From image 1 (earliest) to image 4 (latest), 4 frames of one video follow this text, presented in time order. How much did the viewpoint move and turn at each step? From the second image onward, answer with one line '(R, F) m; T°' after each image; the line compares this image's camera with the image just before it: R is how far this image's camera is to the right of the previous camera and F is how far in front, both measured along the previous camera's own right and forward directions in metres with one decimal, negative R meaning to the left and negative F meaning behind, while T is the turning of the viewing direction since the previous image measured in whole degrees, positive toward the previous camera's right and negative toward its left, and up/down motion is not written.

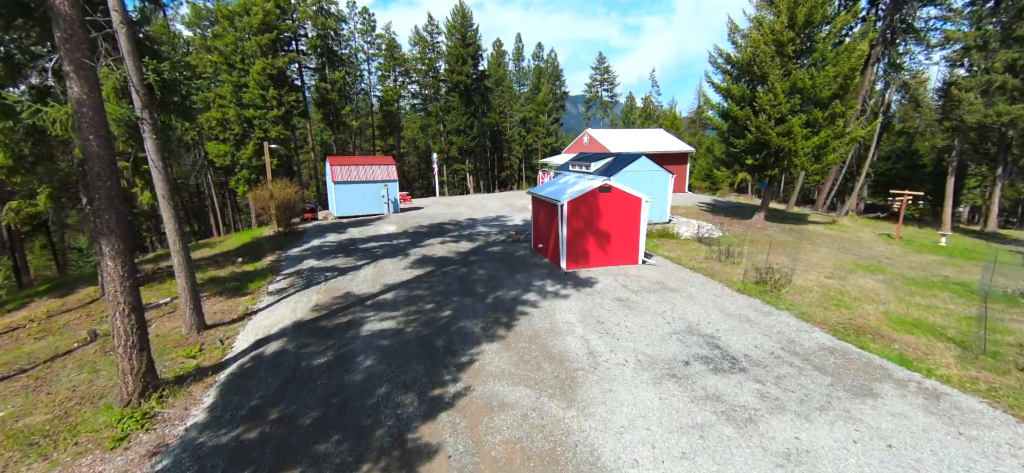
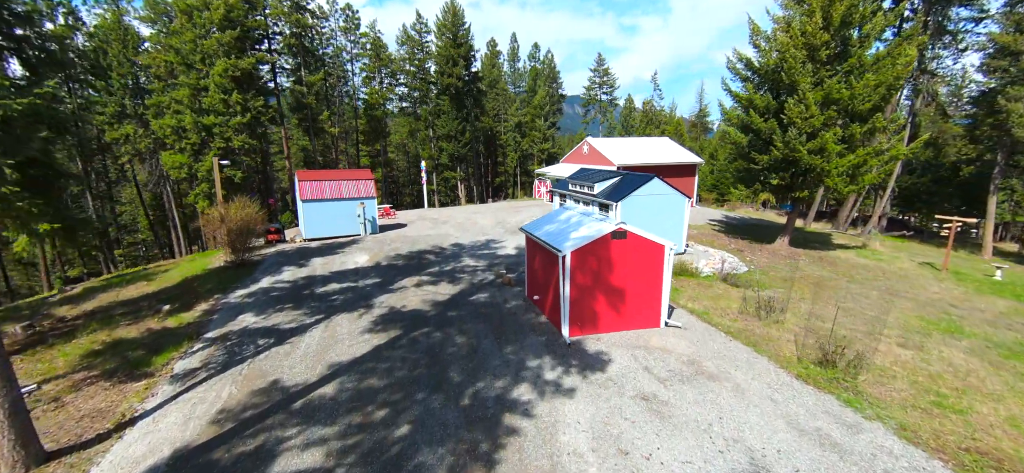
(+0.2, +2.5) m; +1°
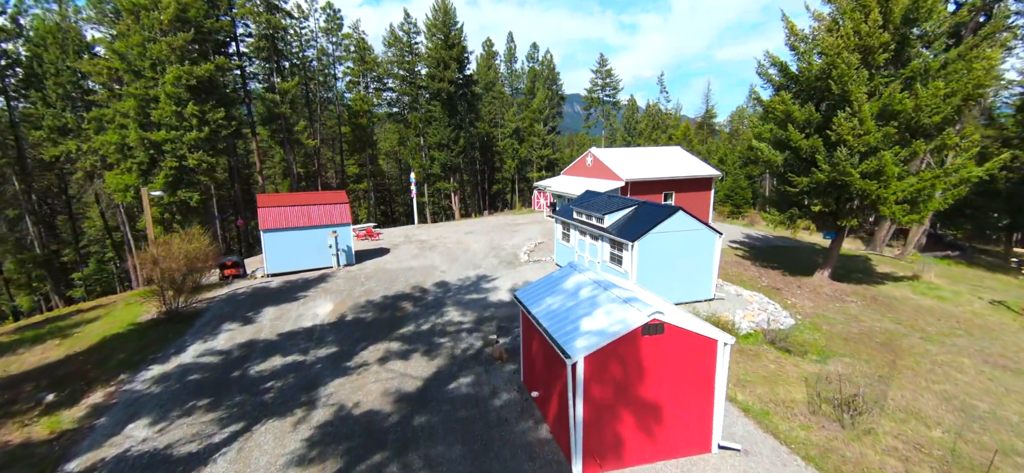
(+0.2, +2.7) m; 0°
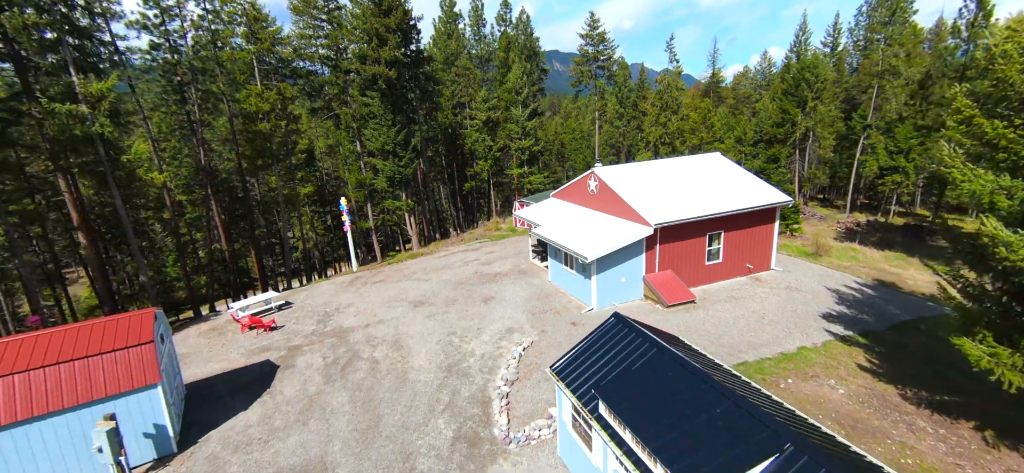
(+0.8, +9.0) m; +2°
